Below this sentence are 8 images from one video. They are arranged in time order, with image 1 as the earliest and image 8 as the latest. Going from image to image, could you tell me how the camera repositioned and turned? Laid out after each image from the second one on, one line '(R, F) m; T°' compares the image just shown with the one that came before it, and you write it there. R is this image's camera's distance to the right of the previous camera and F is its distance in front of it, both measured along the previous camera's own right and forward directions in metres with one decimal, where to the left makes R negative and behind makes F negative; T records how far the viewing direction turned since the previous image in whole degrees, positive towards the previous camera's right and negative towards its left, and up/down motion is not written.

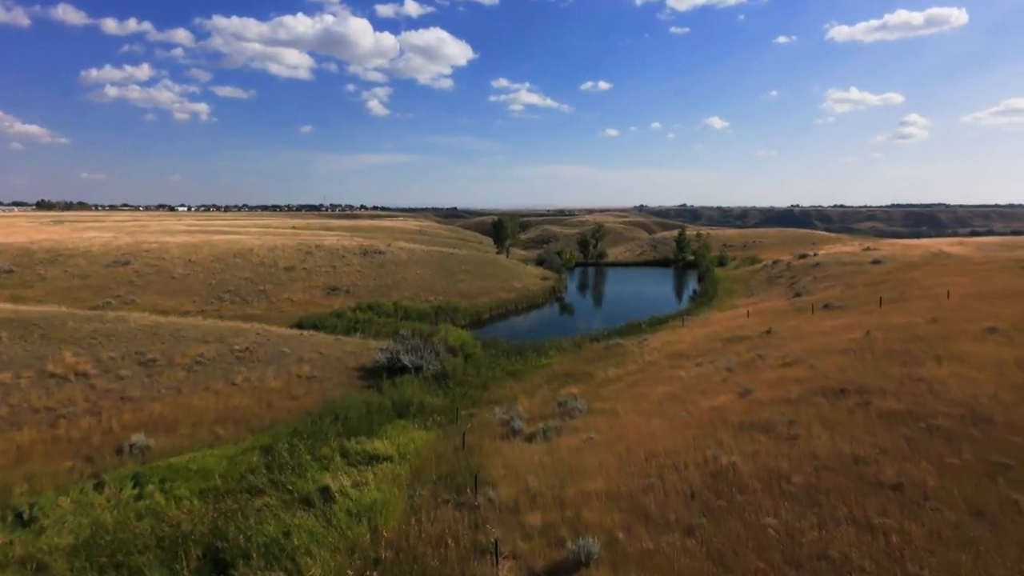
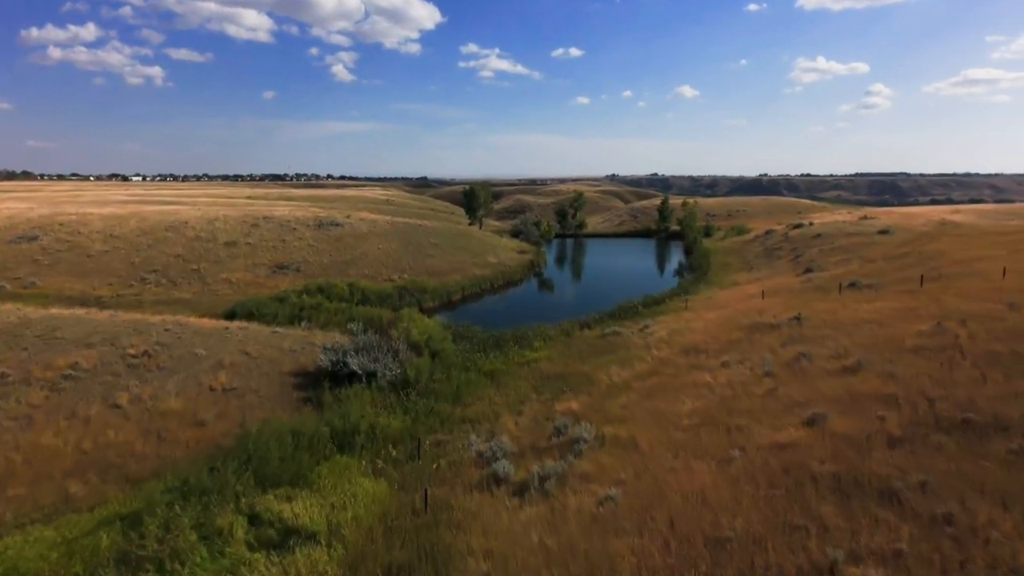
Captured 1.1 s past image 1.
(-0.2, +7.0) m; +3°
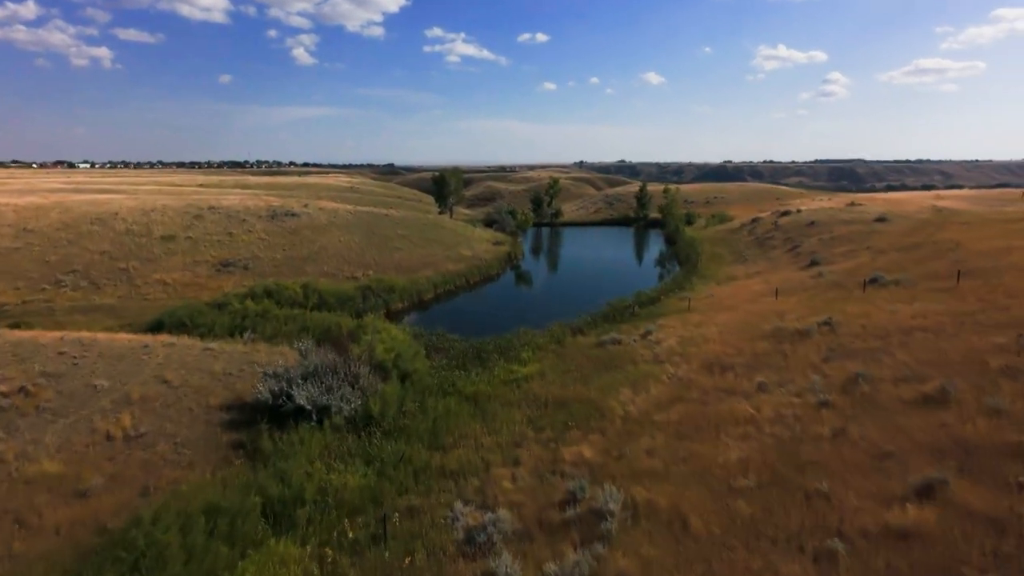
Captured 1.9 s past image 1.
(-0.7, +5.1) m; +3°
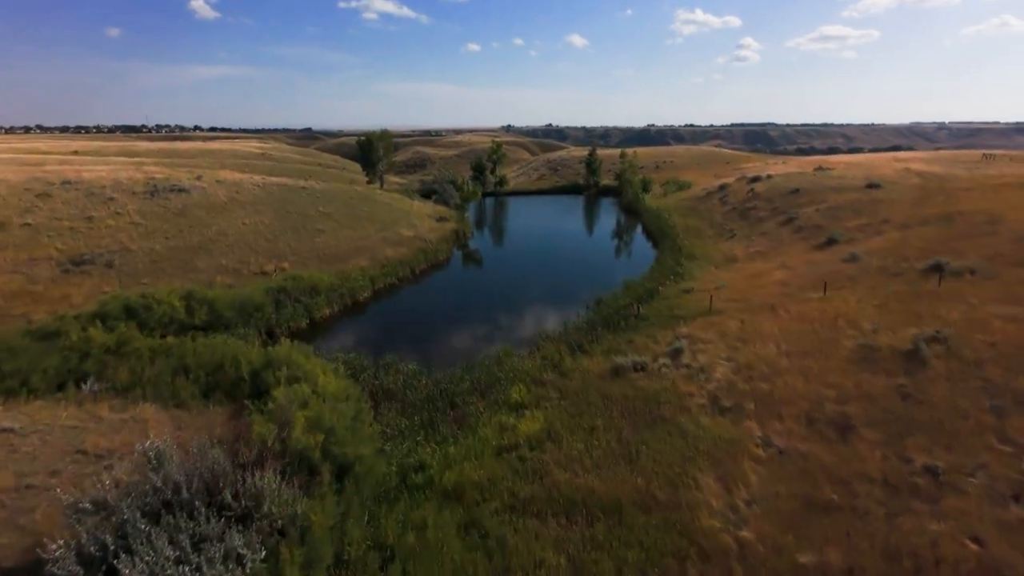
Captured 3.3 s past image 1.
(-1.9, +9.3) m; +7°
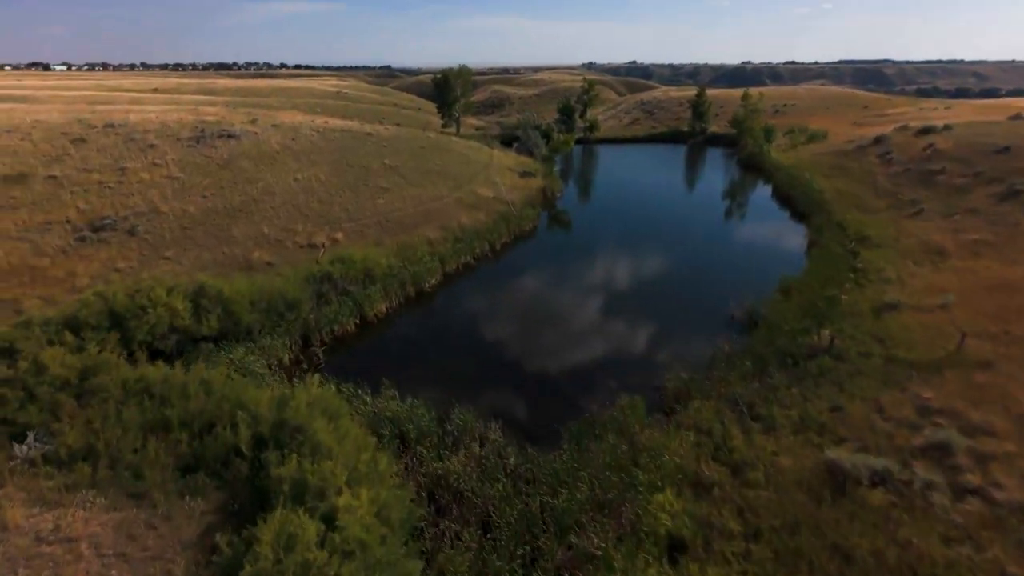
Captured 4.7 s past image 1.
(-2.0, +8.7) m; -7°
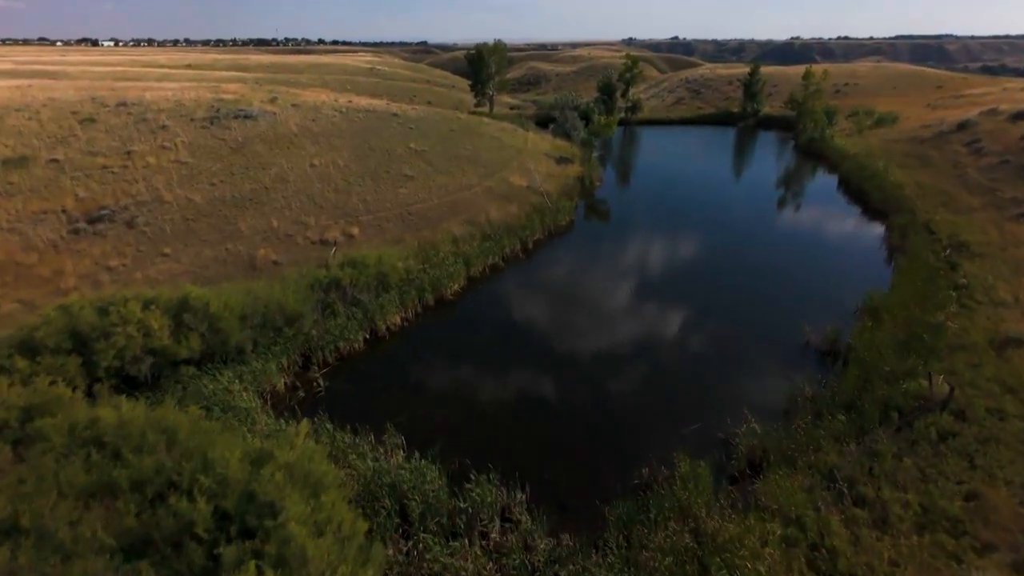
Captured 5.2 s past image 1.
(-0.1, +3.4) m; -3°
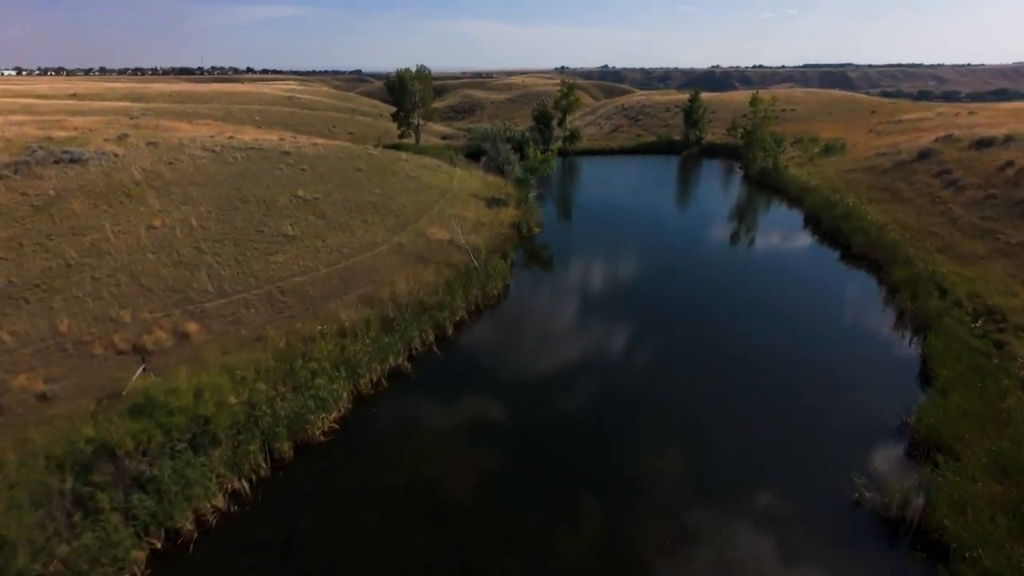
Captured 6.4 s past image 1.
(+1.4, +7.6) m; +6°
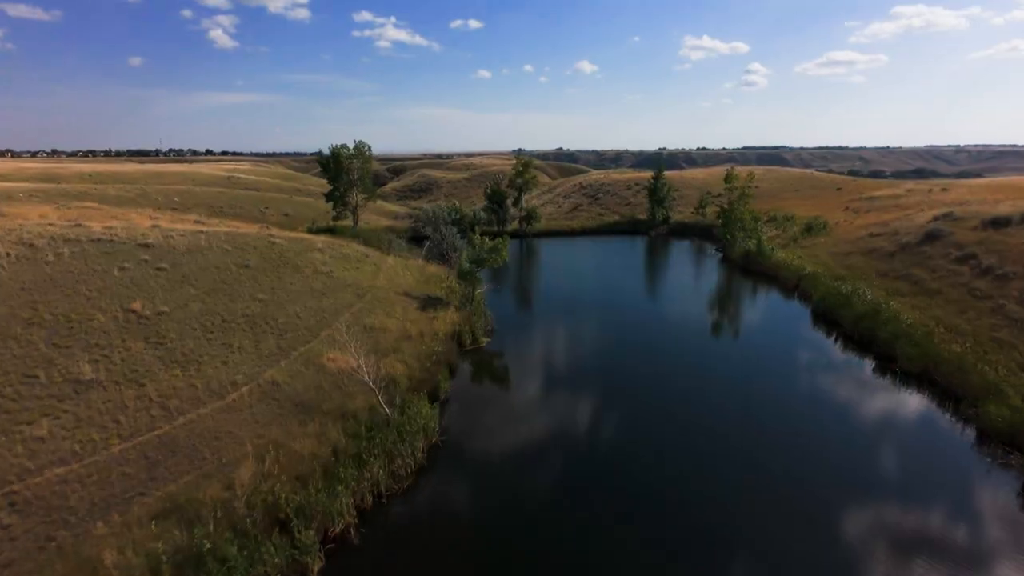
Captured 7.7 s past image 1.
(+1.2, +8.7) m; +4°
